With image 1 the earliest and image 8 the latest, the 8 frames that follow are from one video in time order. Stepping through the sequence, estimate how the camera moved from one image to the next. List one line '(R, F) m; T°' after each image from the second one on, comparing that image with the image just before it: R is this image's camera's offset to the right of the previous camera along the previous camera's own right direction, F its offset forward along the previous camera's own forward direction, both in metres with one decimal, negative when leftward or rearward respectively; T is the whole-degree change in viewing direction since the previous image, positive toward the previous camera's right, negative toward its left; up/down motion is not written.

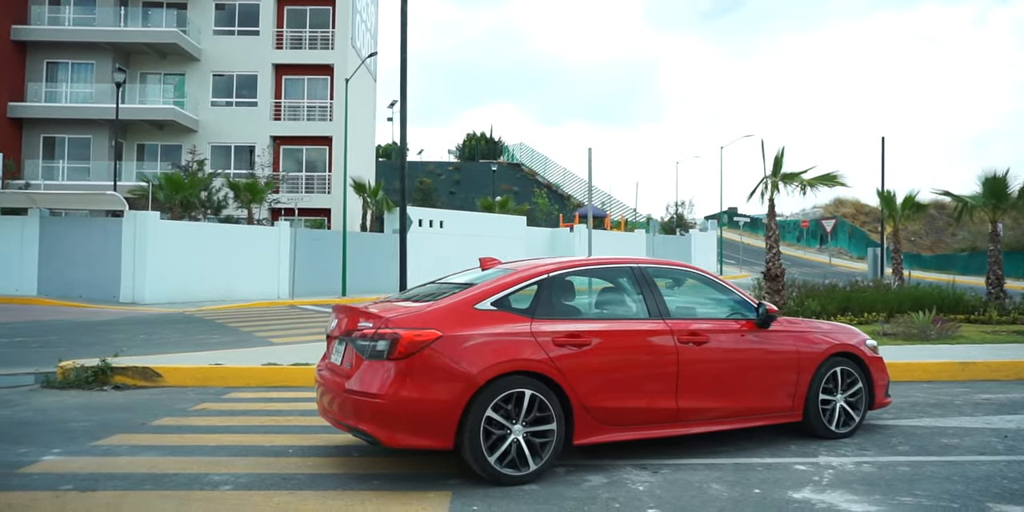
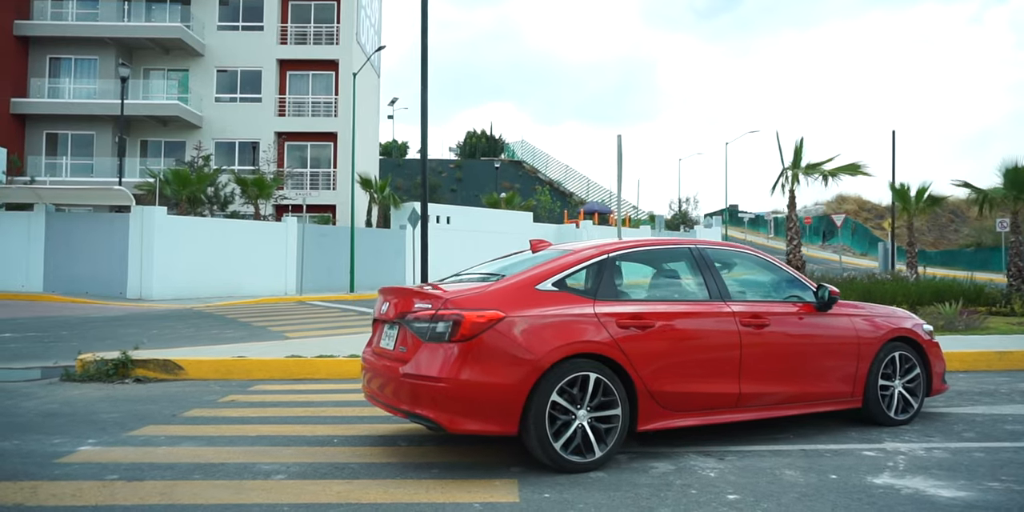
(-0.5, +0.2) m; 0°
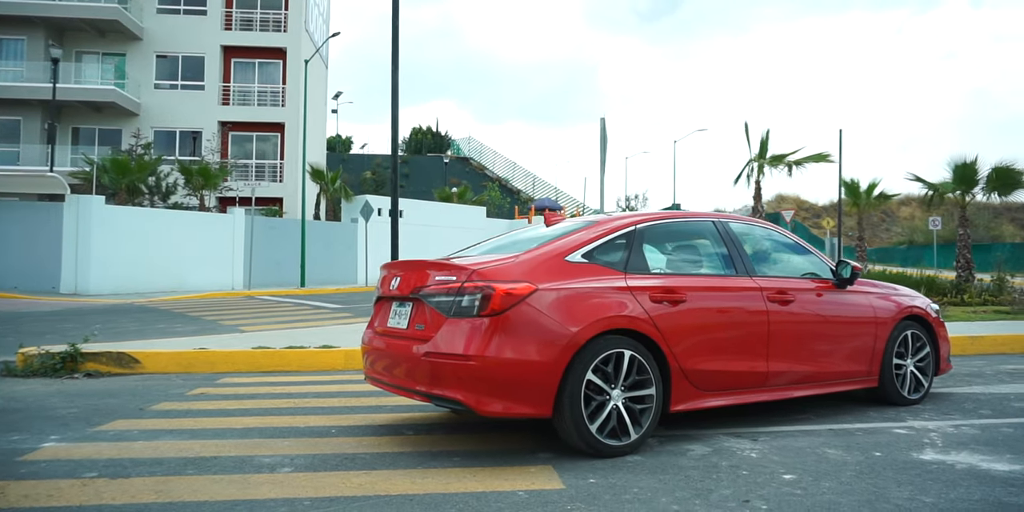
(-0.6, +0.4) m; +5°
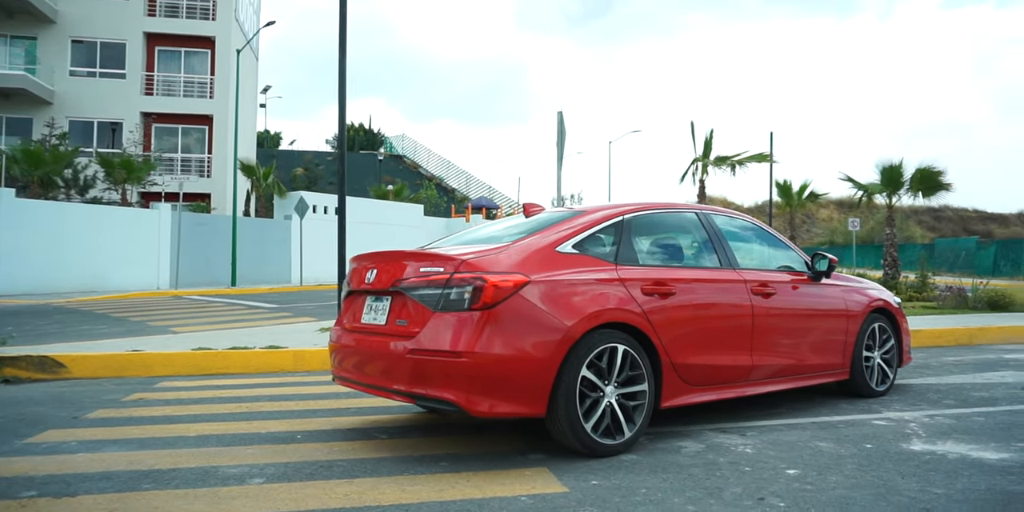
(-0.4, +0.3) m; +6°
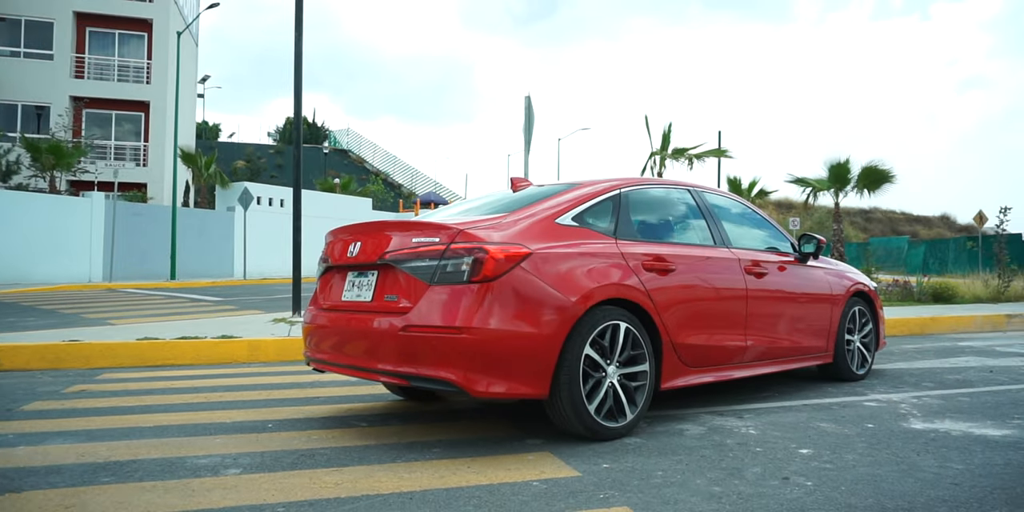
(-0.3, +0.3) m; +5°
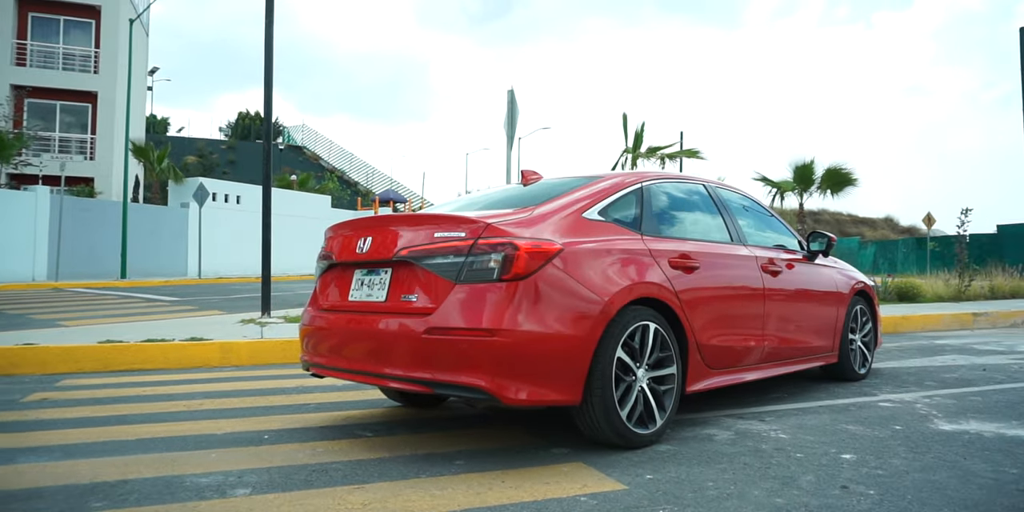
(-0.4, +0.3) m; +4°
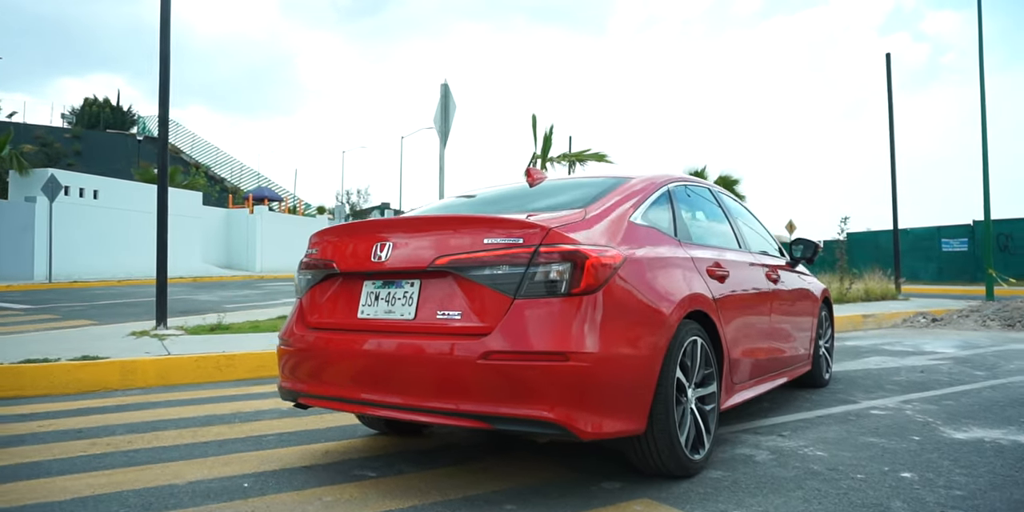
(-0.8, +0.6) m; +11°
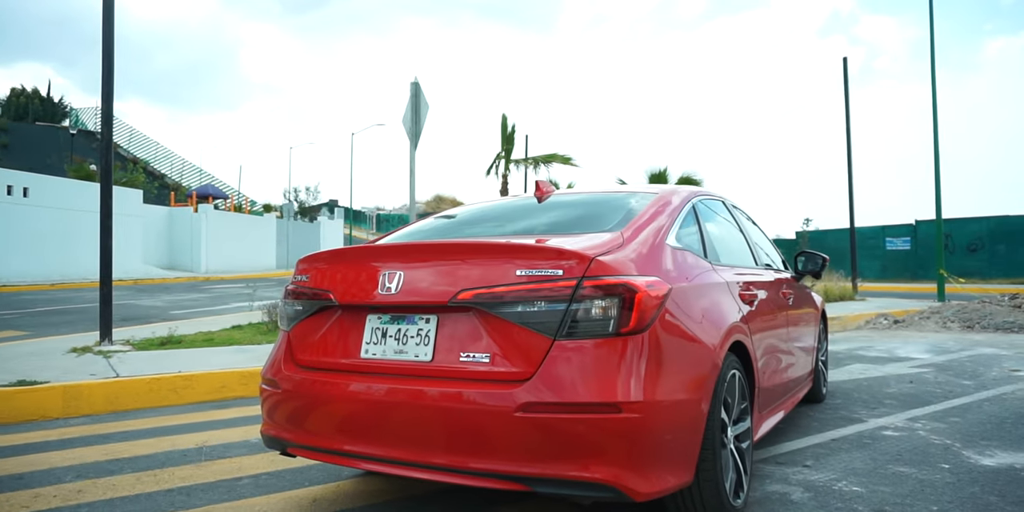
(-0.3, +0.4) m; +4°
